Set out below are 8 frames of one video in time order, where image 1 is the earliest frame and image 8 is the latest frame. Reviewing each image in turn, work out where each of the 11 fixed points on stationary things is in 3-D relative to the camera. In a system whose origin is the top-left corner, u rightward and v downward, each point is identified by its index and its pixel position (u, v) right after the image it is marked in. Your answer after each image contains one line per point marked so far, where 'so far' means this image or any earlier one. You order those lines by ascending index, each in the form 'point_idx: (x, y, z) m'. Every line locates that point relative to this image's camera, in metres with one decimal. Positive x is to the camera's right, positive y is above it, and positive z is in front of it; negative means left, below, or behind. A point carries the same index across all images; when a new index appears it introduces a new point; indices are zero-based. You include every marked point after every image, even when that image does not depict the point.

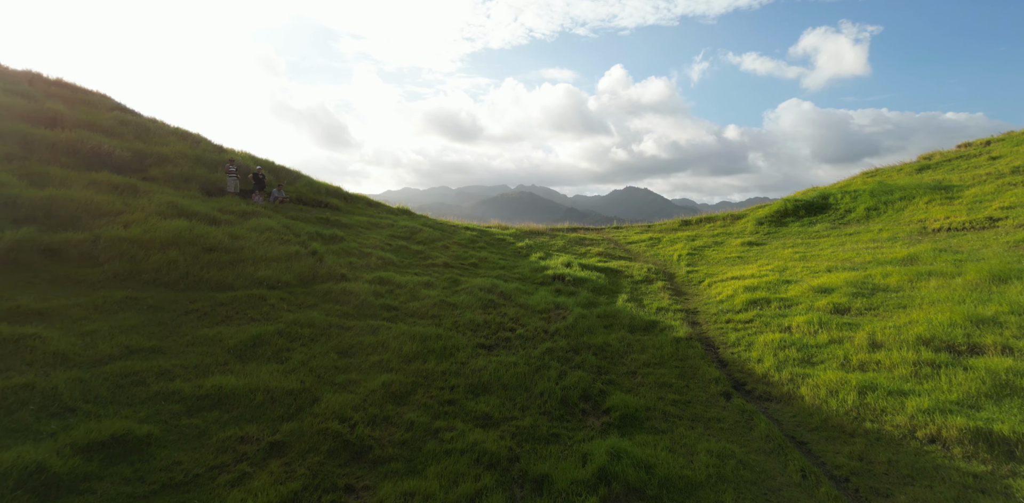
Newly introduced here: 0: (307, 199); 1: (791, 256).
0: (-6.3, +1.6, +15.8) m
1: (+7.3, -0.1, +13.4) m
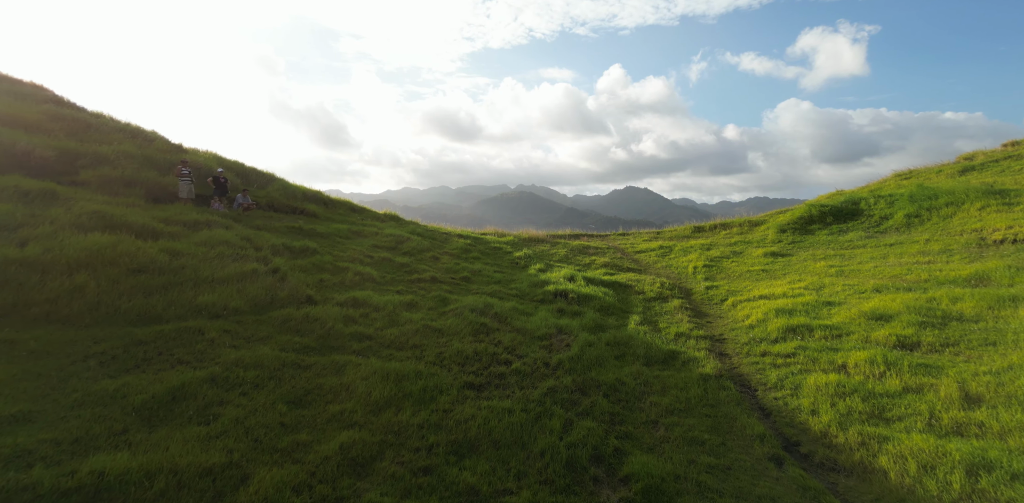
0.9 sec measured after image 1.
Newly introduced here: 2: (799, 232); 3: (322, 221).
0: (-6.4, +1.3, +14.2) m
1: (+7.2, -0.4, +11.8) m
2: (+8.8, +0.6, +15.8) m
3: (-5.5, +0.8, +14.8) m
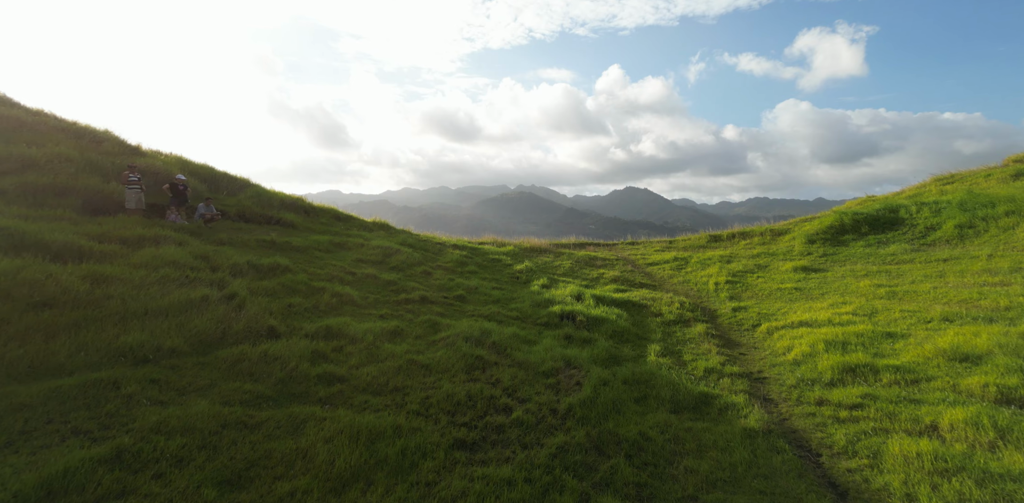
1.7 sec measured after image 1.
0: (-6.4, +0.9, +12.6) m
1: (+7.2, -0.8, +10.2) m
2: (+8.8, +0.2, +14.3) m
3: (-5.5, +0.5, +13.3) m
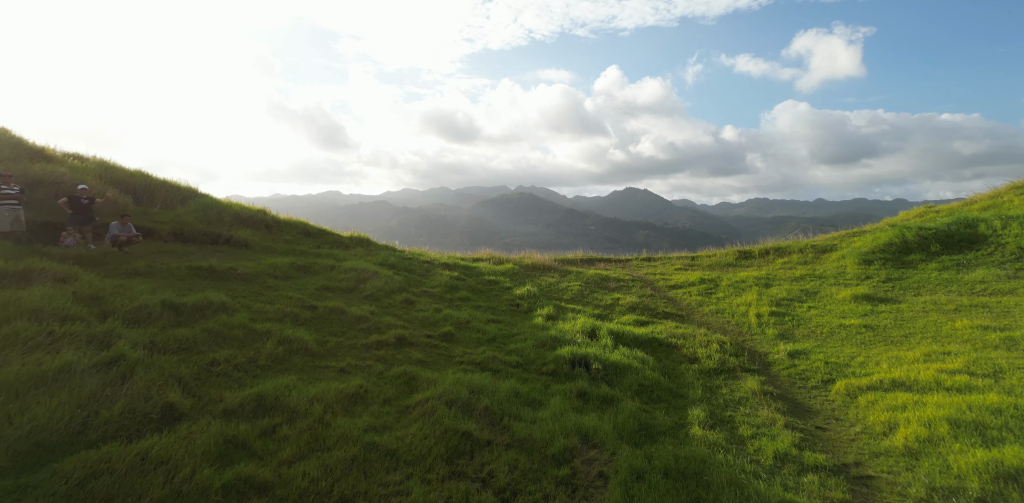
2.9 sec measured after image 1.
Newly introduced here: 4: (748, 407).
0: (-6.4, +0.4, +10.3) m
1: (+7.2, -1.3, +7.9) m
2: (+8.8, -0.3, +11.9) m
3: (-5.5, -0.1, +10.9) m
4: (+3.5, -2.3, +7.6) m
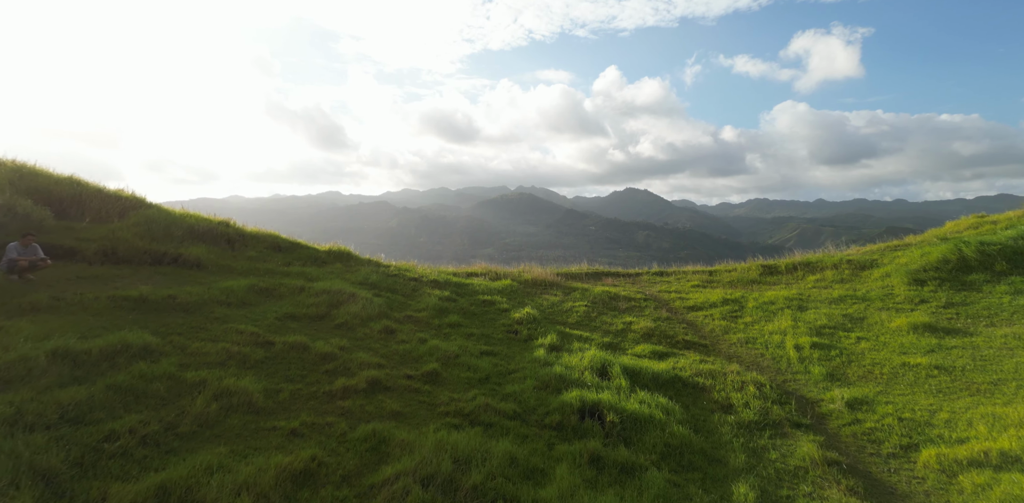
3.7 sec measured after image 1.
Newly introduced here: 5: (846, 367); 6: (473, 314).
0: (-6.5, 0.0, +8.6) m
1: (+7.1, -1.7, +6.2) m
2: (+8.8, -0.7, +10.3) m
3: (-5.5, -0.5, +9.2) m
4: (+3.4, -2.7, +5.9) m
5: (+5.5, -1.9, +8.5) m
6: (-0.9, -1.4, +11.4) m
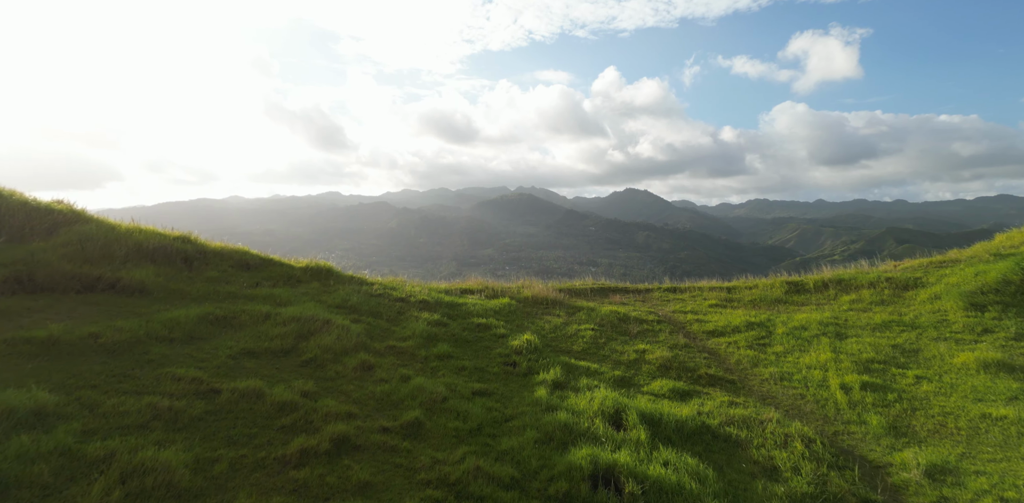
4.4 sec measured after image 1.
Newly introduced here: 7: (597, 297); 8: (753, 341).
0: (-6.5, -0.4, +7.2) m
1: (+7.1, -2.1, +4.8) m
2: (+8.7, -1.1, +8.8) m
3: (-5.6, -0.8, +7.8) m
4: (+3.4, -3.0, +4.5) m
5: (+5.5, -2.3, +7.1) m
6: (-0.9, -1.8, +10.0) m
7: (+2.4, -1.2, +14.1) m
8: (+4.9, -1.8, +10.4) m
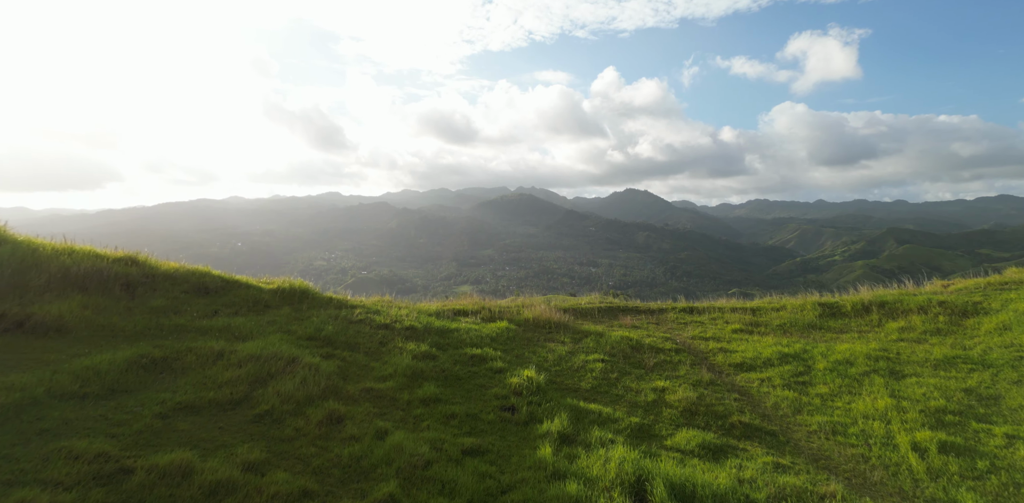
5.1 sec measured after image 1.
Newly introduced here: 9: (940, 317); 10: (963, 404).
0: (-6.5, -0.8, +5.7) m
1: (+7.1, -2.5, +3.3) m
2: (+8.7, -1.4, +7.4) m
3: (-5.6, -1.2, +6.3) m
4: (+3.4, -3.4, +3.0) m
5: (+5.4, -2.7, +5.6) m
6: (-0.9, -2.1, +8.5) m
7: (+2.3, -1.6, +12.7) m
8: (+4.9, -2.2, +9.0) m
9: (+8.1, -1.2, +9.8) m
10: (+6.4, -2.2, +7.3) m
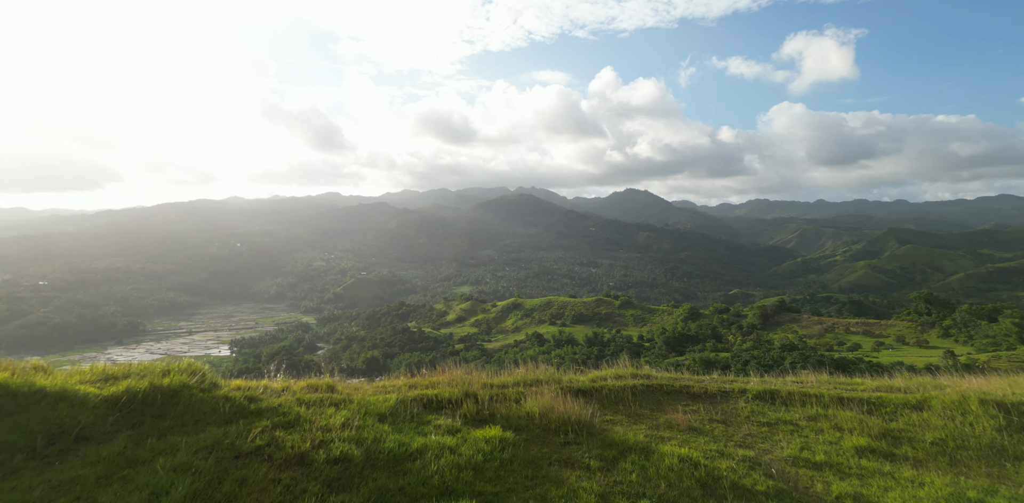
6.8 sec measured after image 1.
0: (-6.6, -1.8, +1.4) m
1: (+7.0, -3.5, -0.9) m
2: (+8.6, -2.5, +3.1) m
3: (-5.7, -2.3, +2.1) m
4: (+3.3, -4.5, -1.3) m
5: (+5.4, -3.7, +1.3) m
6: (-1.0, -3.2, +4.3) m
7: (+2.3, -2.6, +8.4) m
8: (+4.8, -3.2, +4.7) m
9: (+8.1, -2.2, +5.5) m
10: (+6.3, -3.2, +3.0) m
